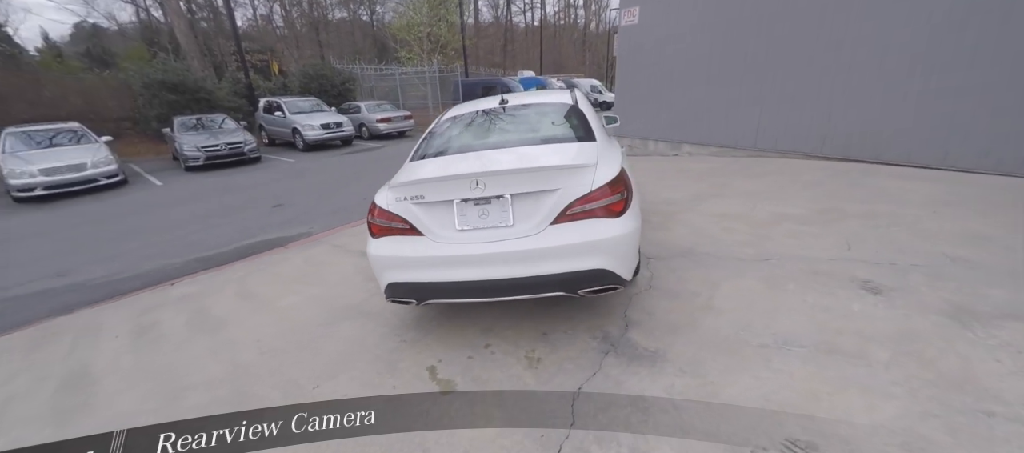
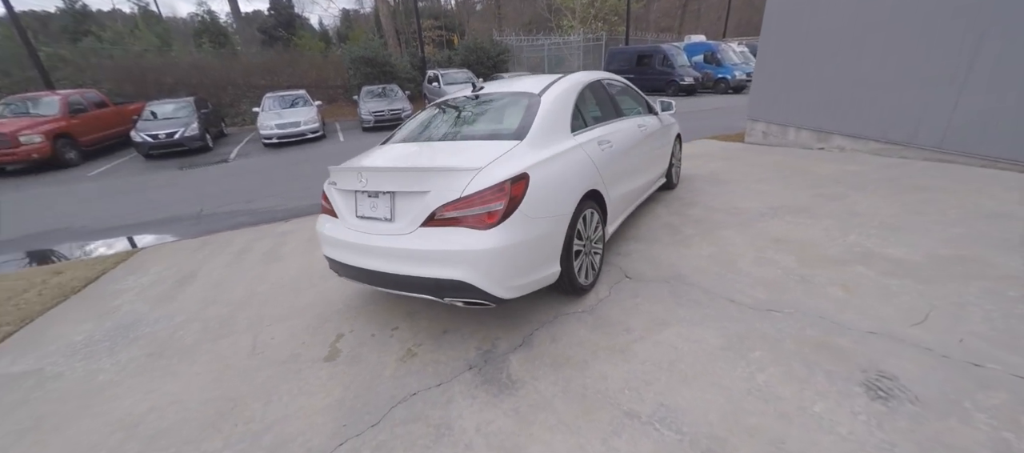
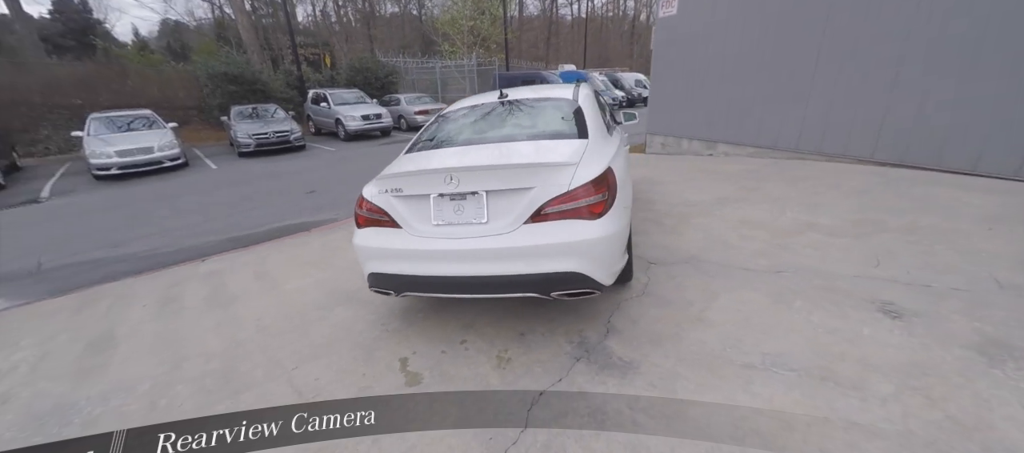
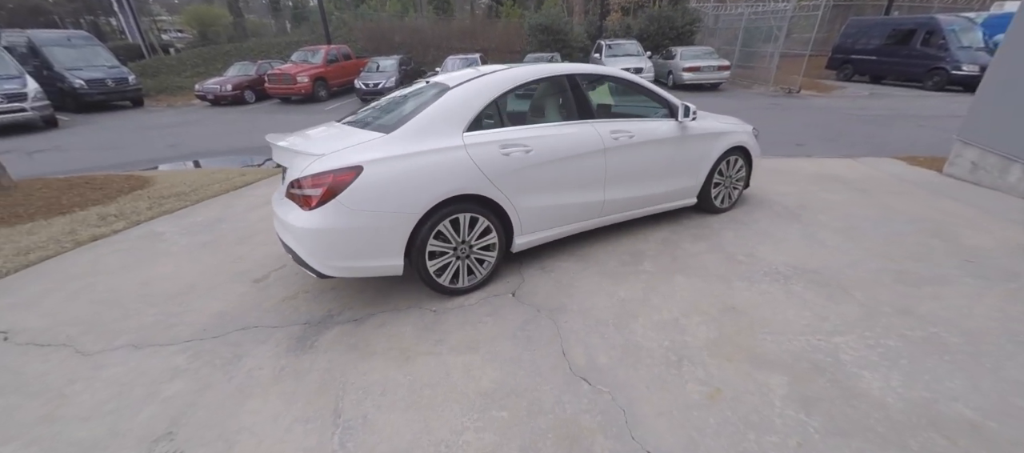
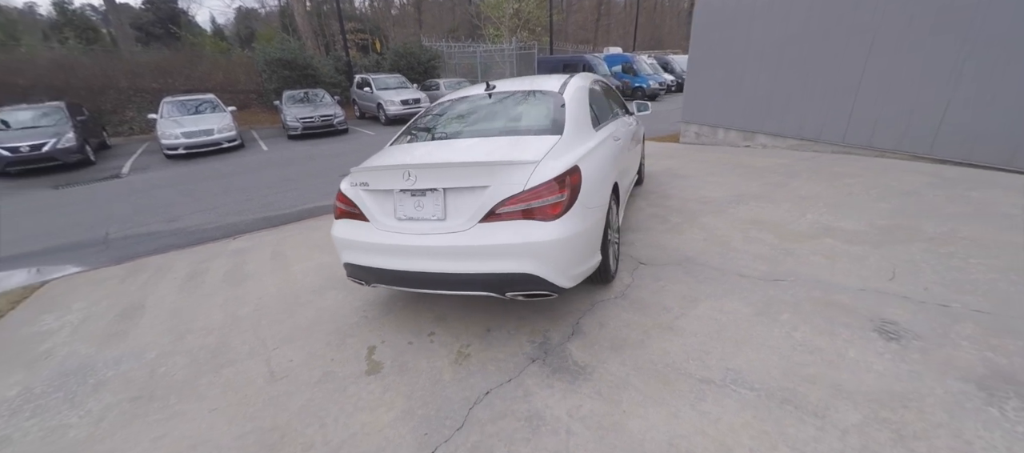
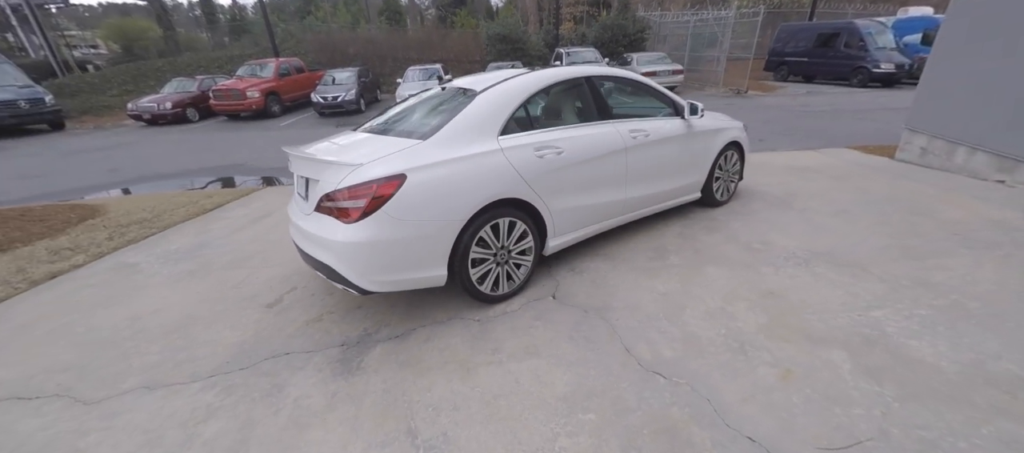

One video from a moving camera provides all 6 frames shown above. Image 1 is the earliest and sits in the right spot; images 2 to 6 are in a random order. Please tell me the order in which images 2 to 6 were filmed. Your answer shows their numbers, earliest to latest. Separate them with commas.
3, 5, 2, 6, 4
